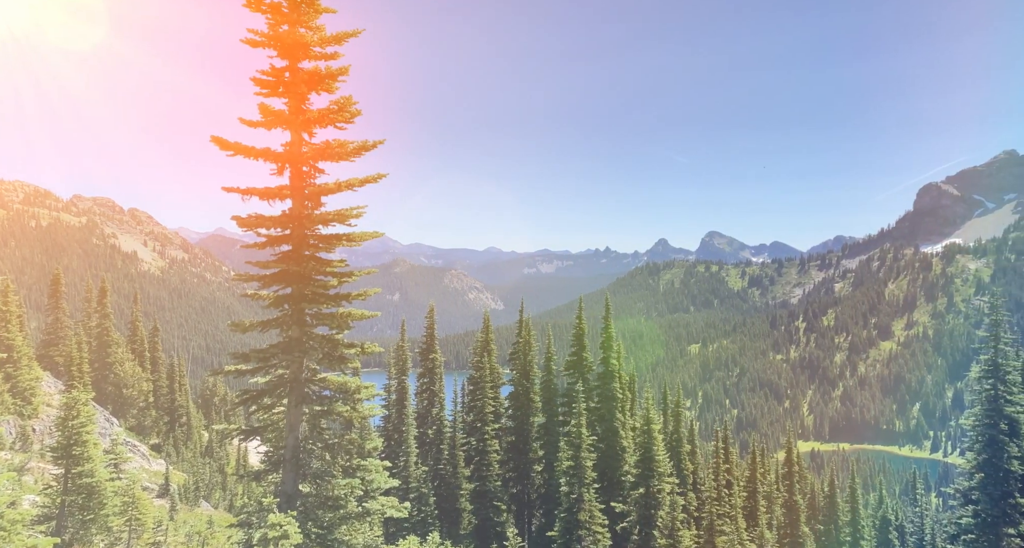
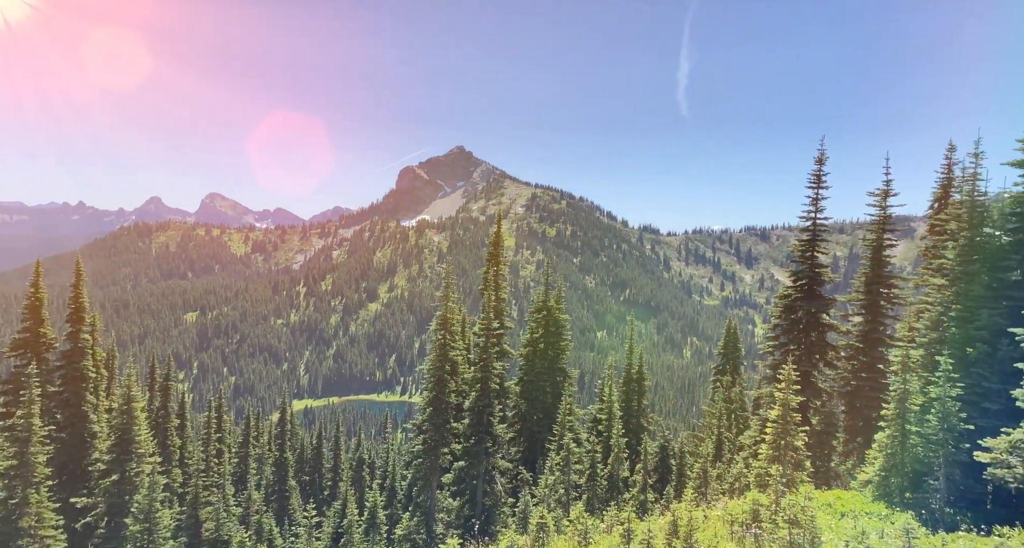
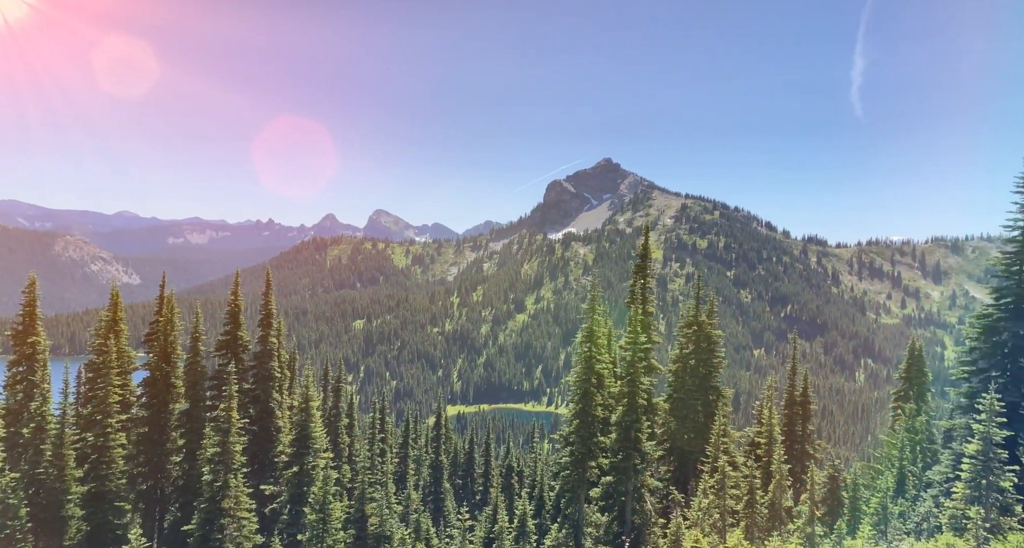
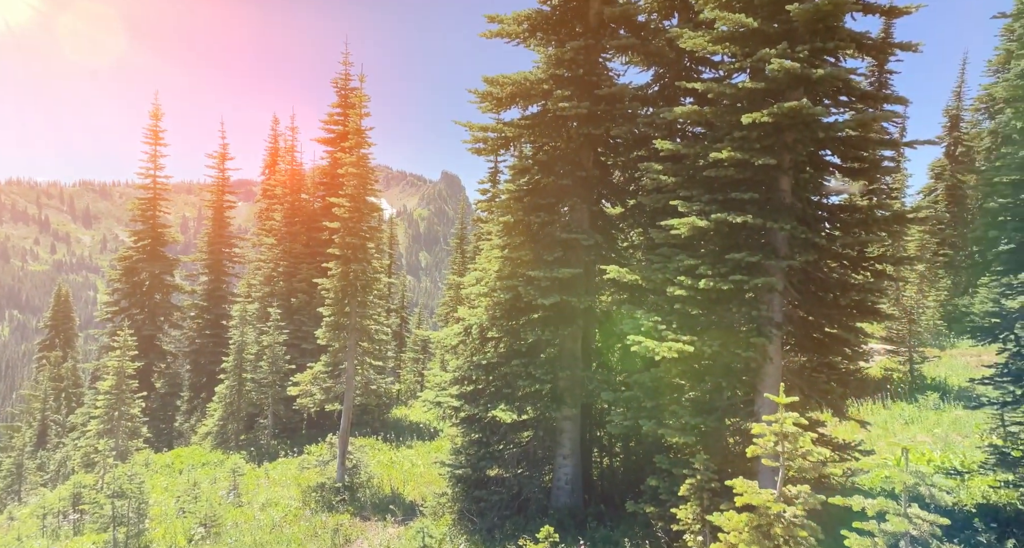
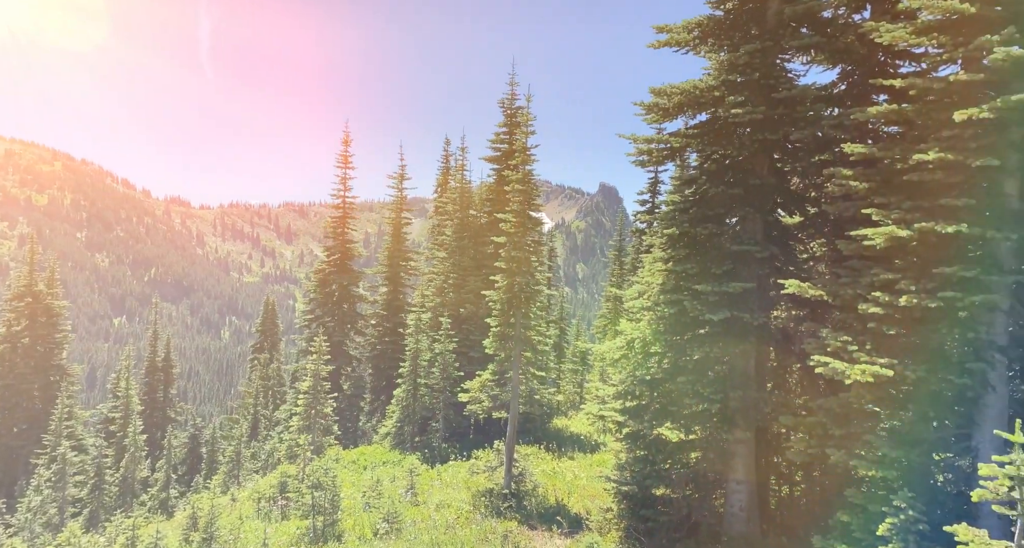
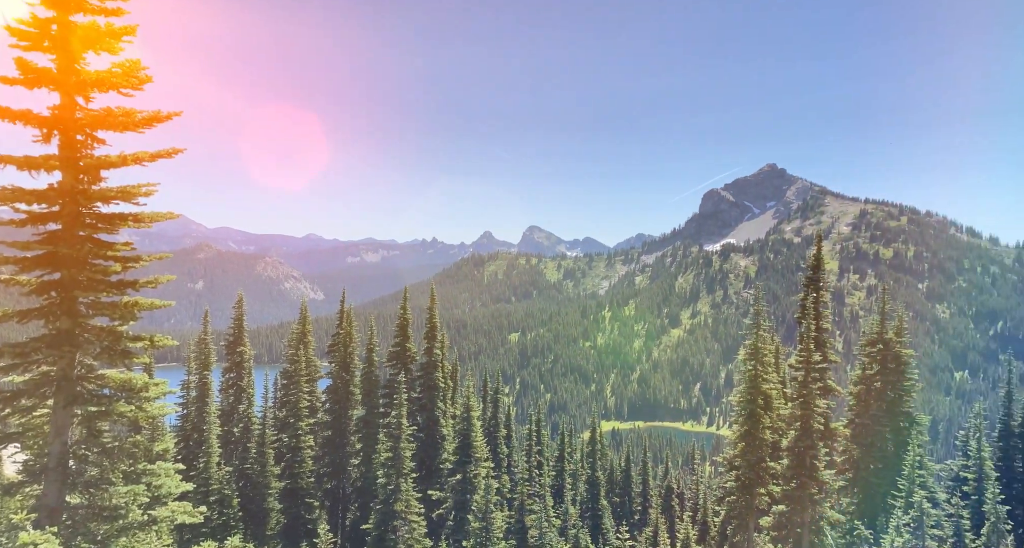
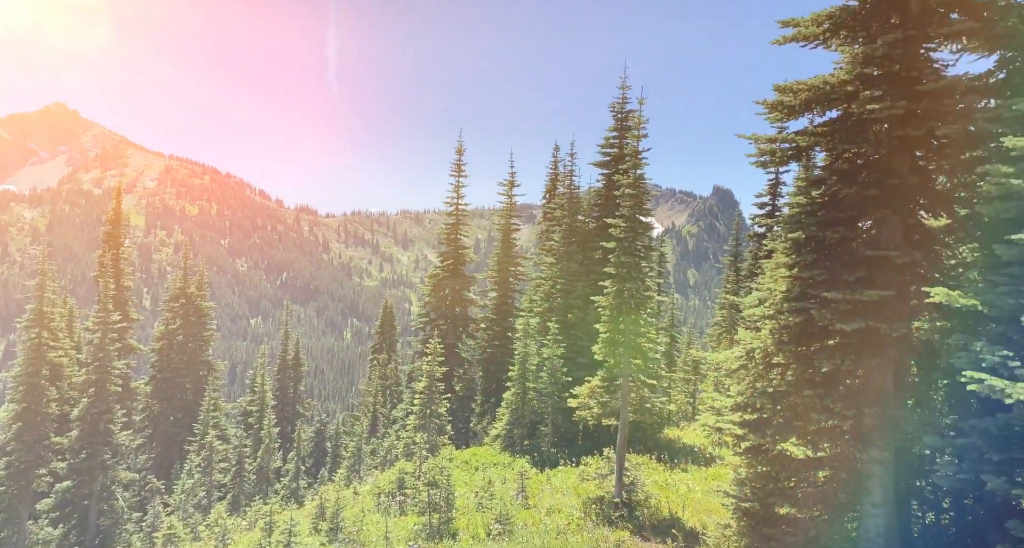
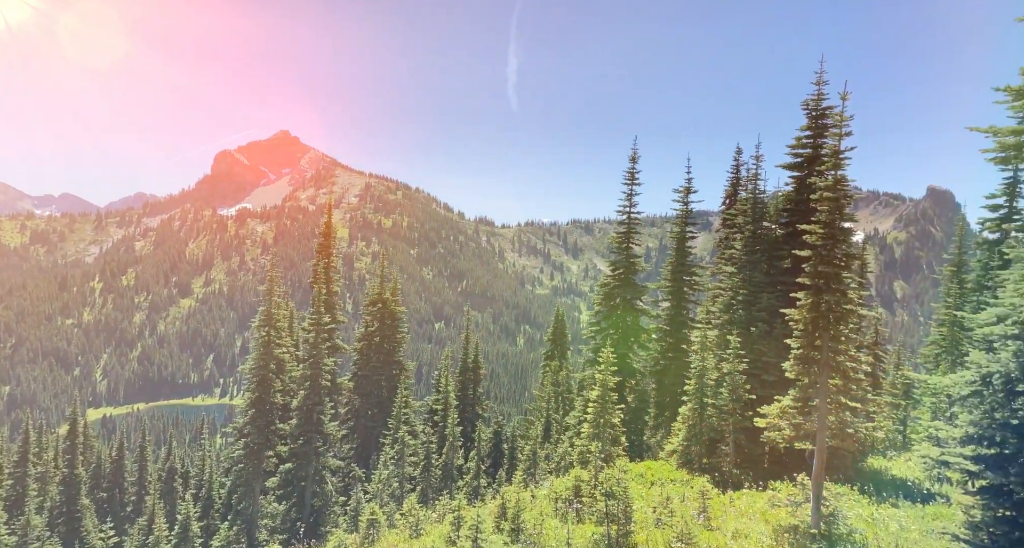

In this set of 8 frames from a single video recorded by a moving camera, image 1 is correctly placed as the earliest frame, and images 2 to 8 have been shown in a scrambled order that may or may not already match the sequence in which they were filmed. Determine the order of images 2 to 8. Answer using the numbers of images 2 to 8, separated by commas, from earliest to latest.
6, 3, 2, 8, 7, 5, 4
